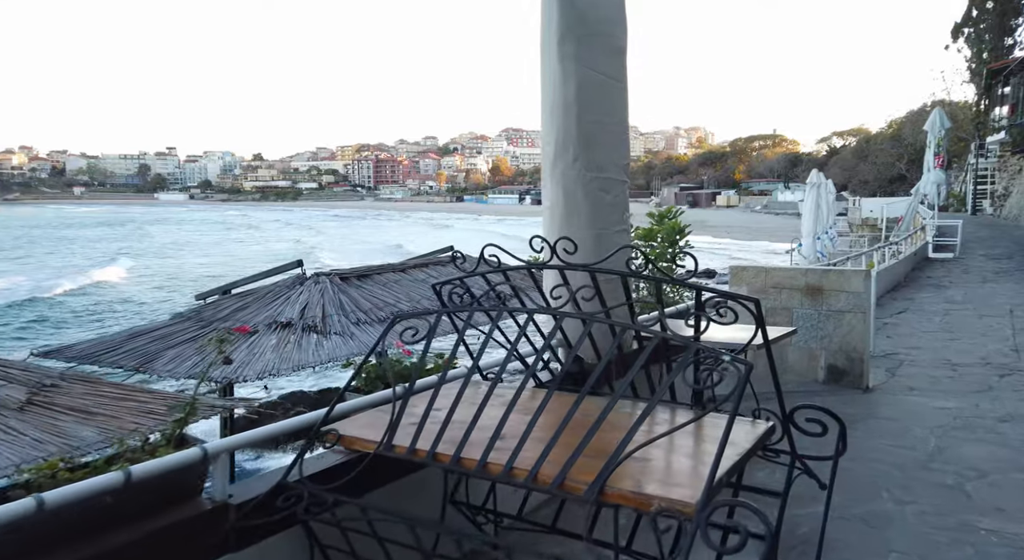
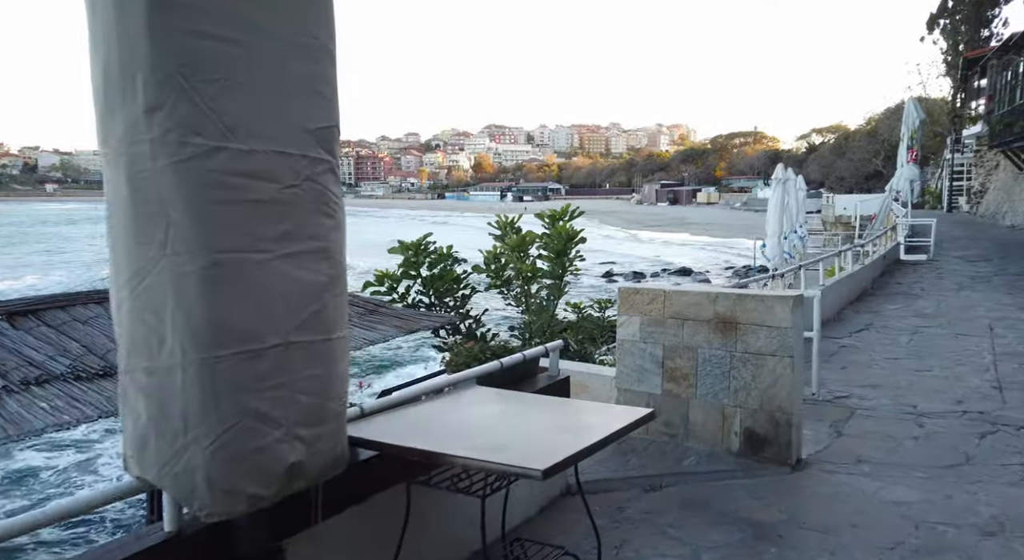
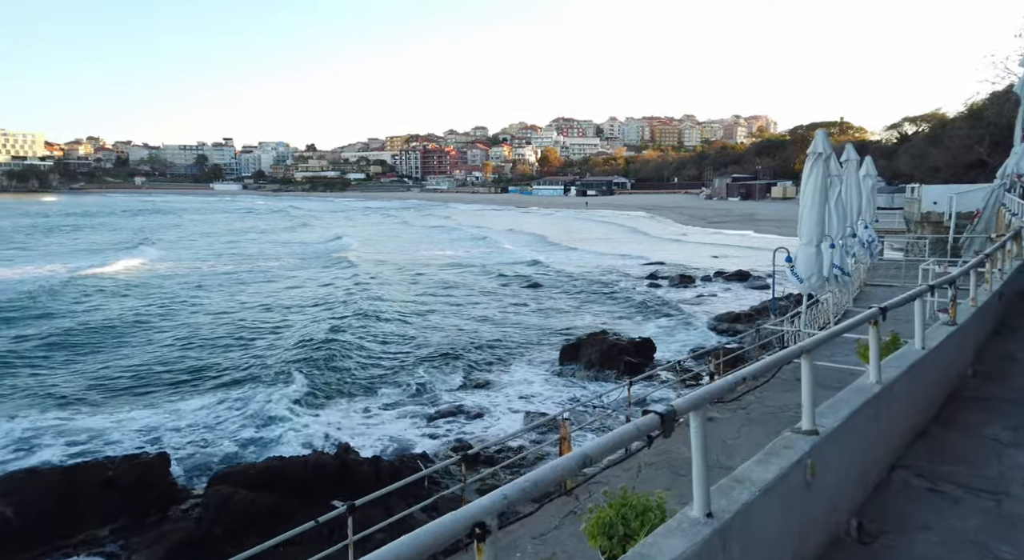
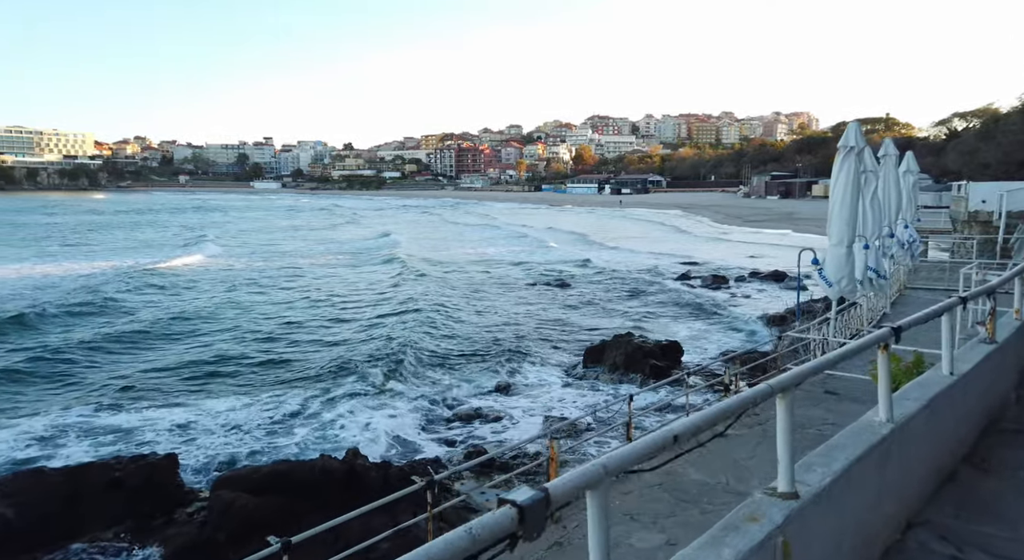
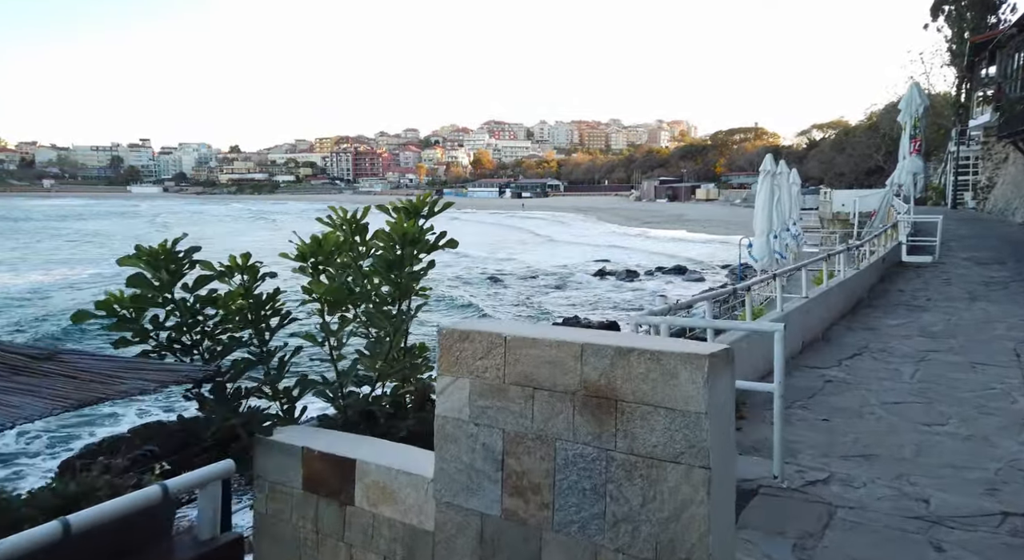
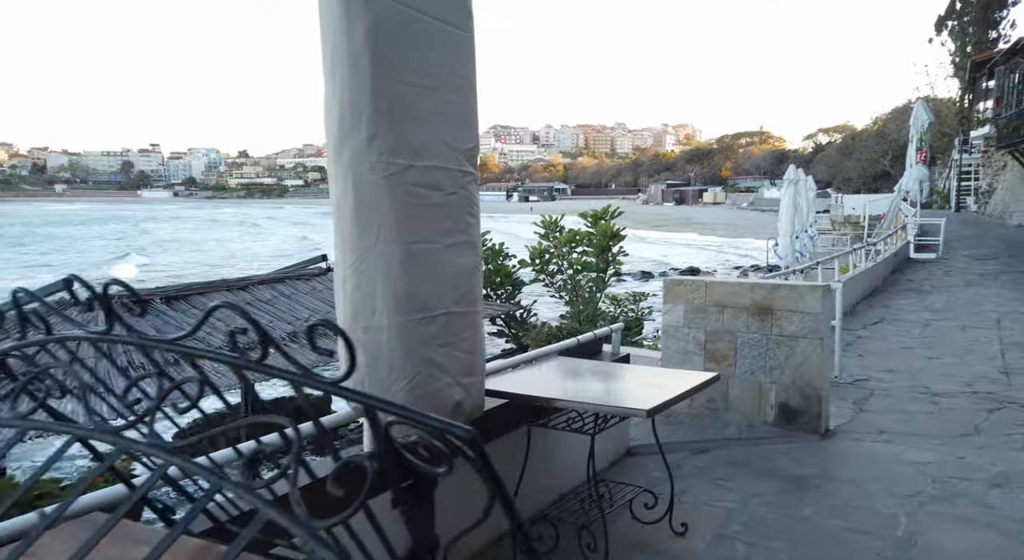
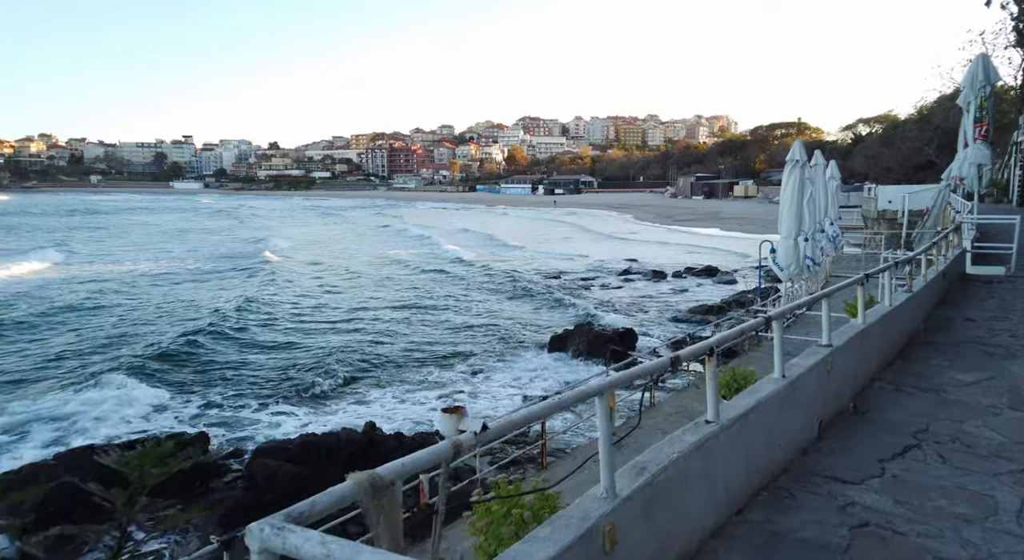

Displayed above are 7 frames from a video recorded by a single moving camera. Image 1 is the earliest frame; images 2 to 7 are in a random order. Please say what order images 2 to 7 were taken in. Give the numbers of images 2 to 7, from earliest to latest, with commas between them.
6, 2, 5, 7, 3, 4
